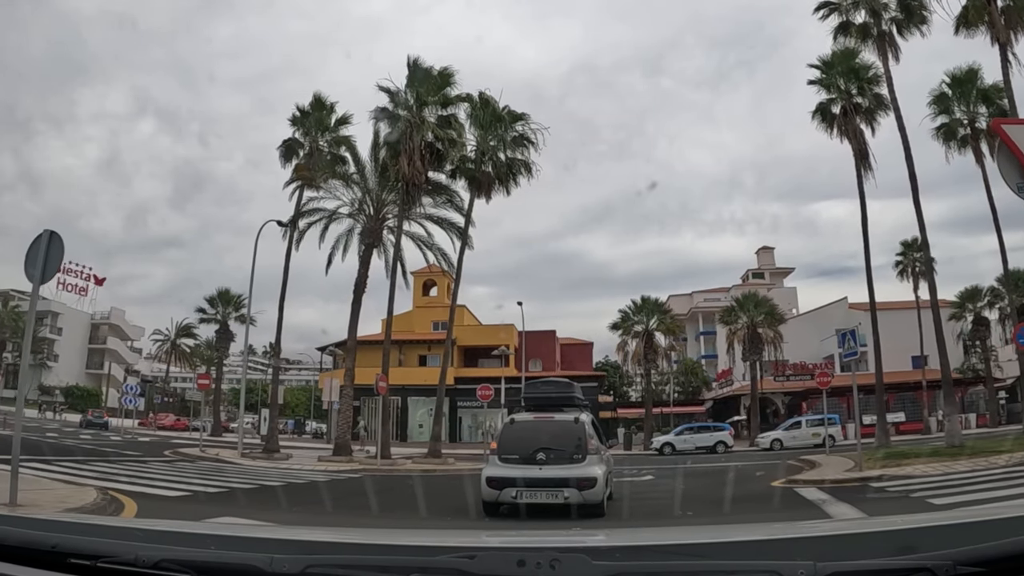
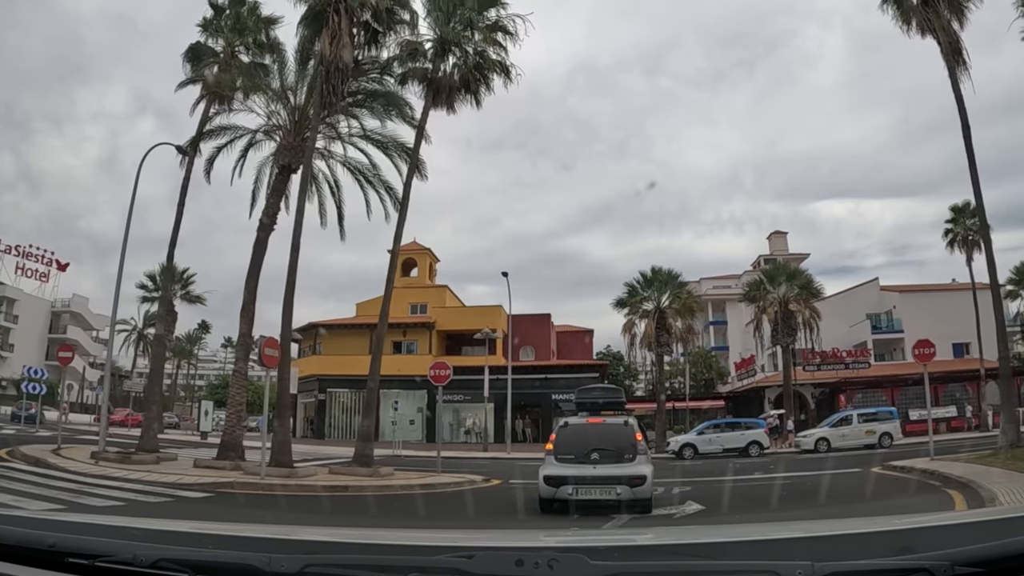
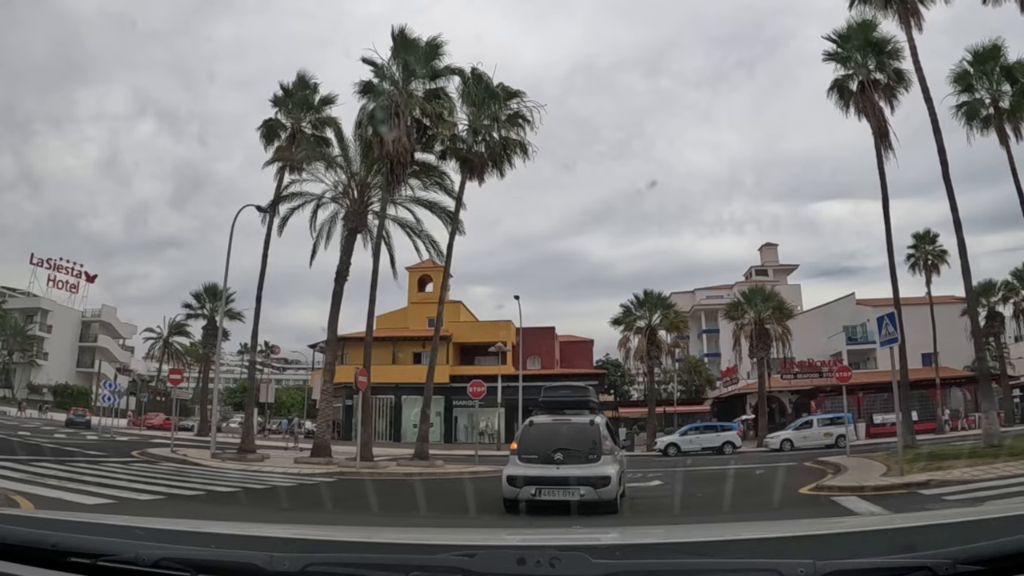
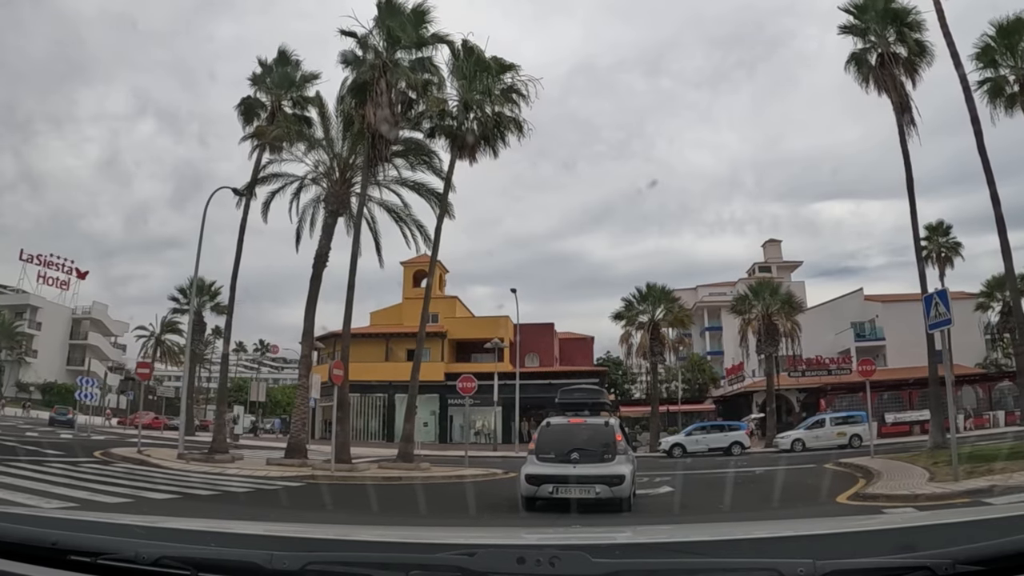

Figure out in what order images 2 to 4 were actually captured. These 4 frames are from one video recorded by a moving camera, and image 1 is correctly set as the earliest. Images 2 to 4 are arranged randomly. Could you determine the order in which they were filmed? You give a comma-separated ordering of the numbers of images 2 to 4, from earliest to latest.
3, 4, 2
